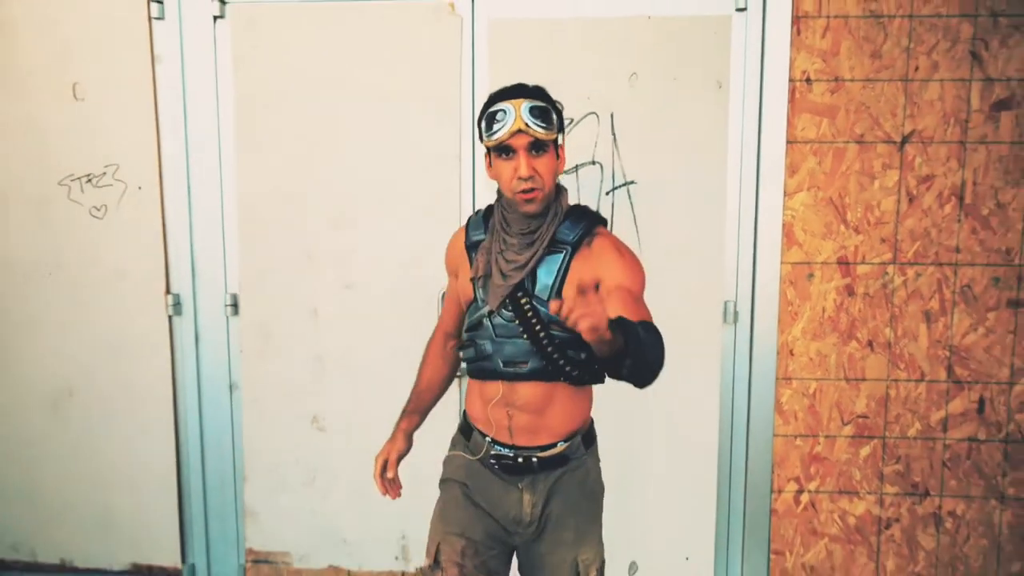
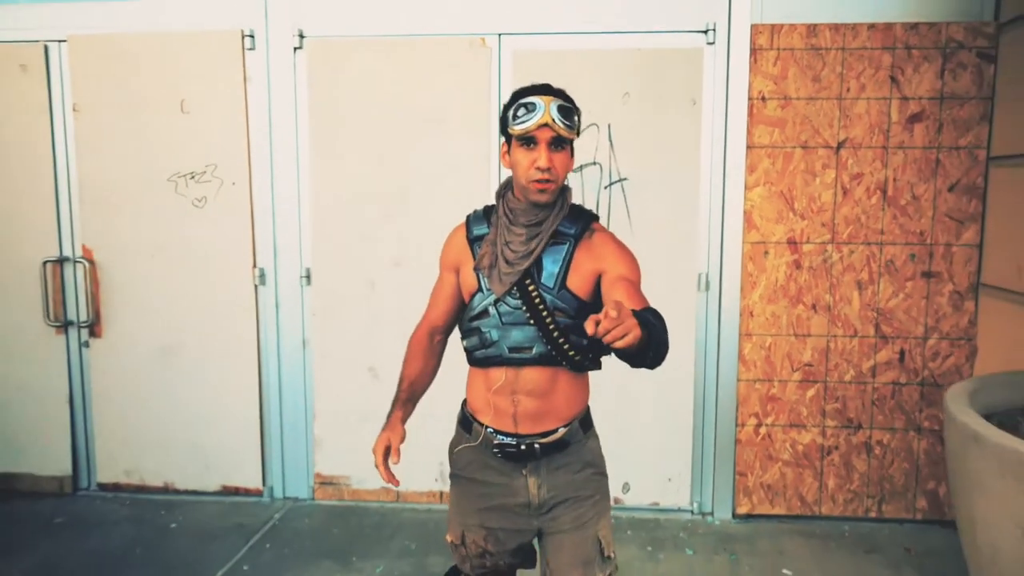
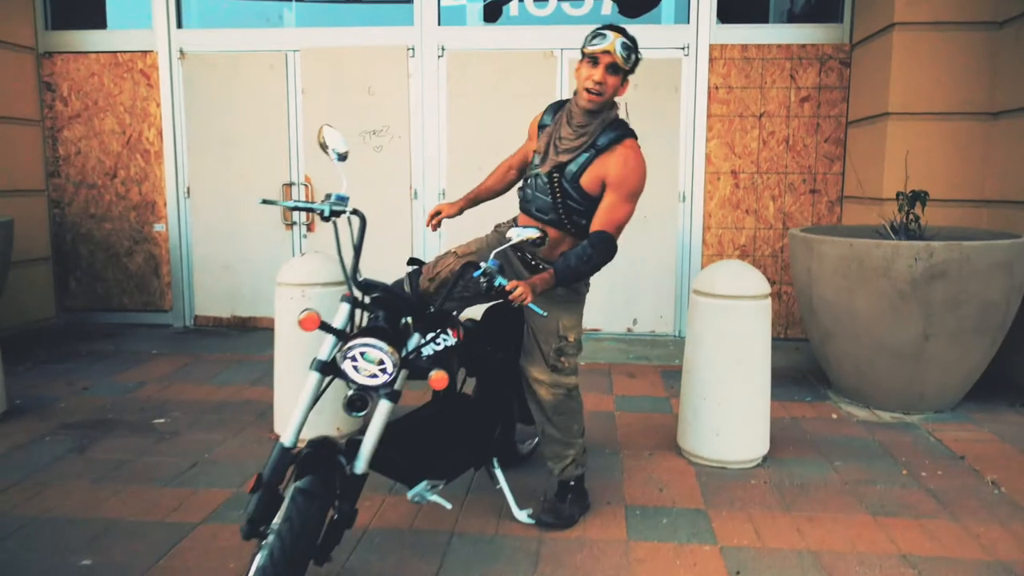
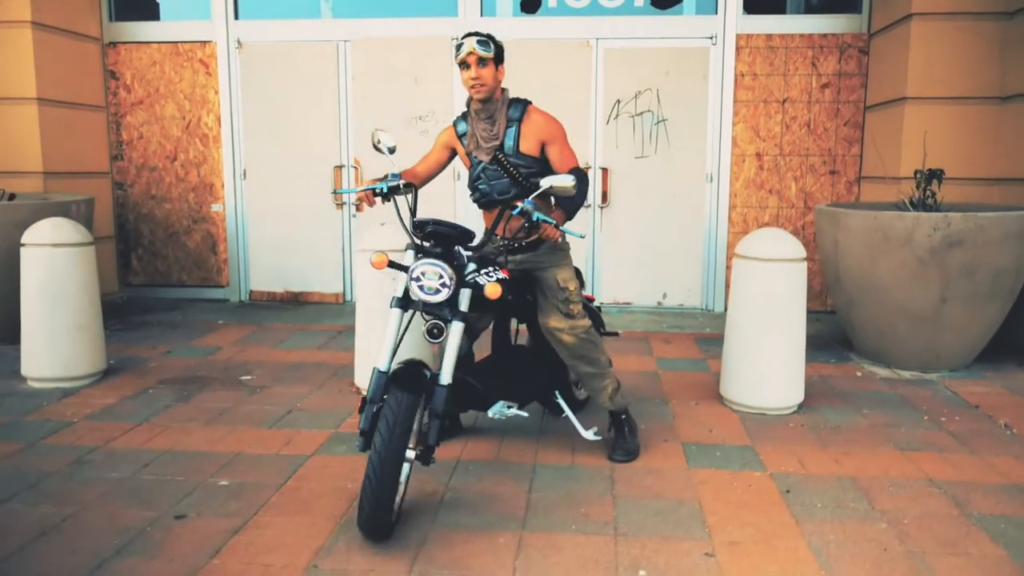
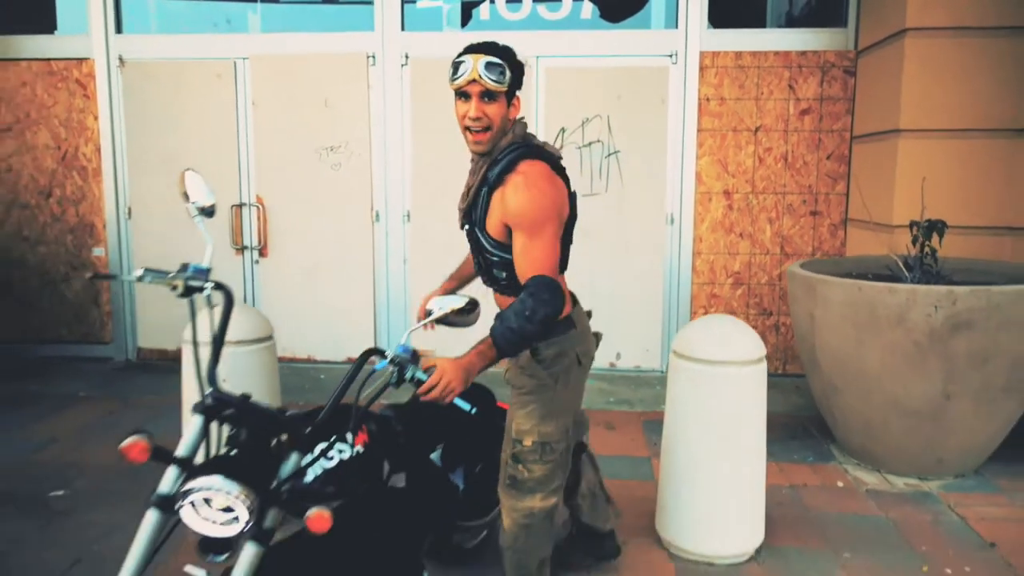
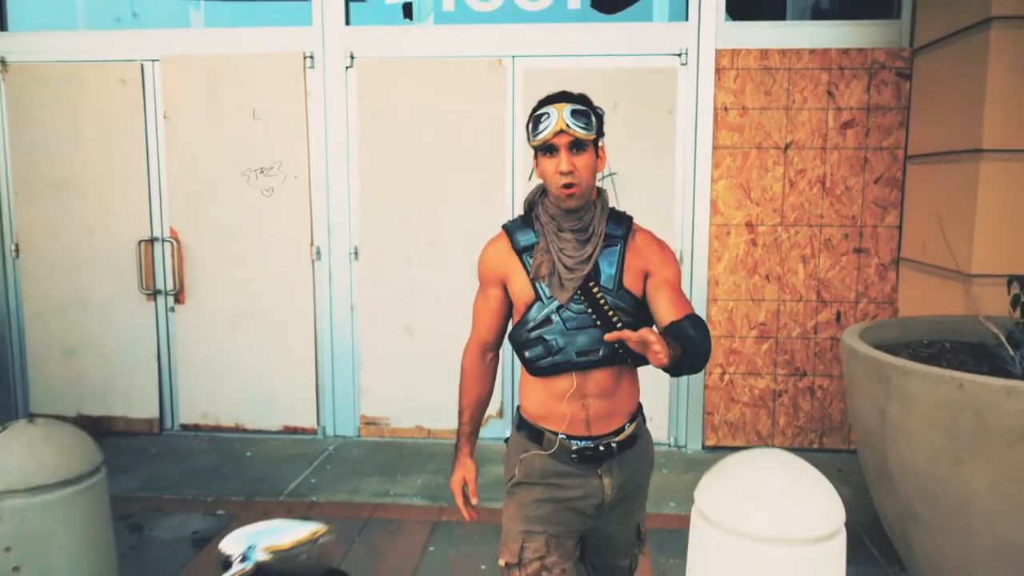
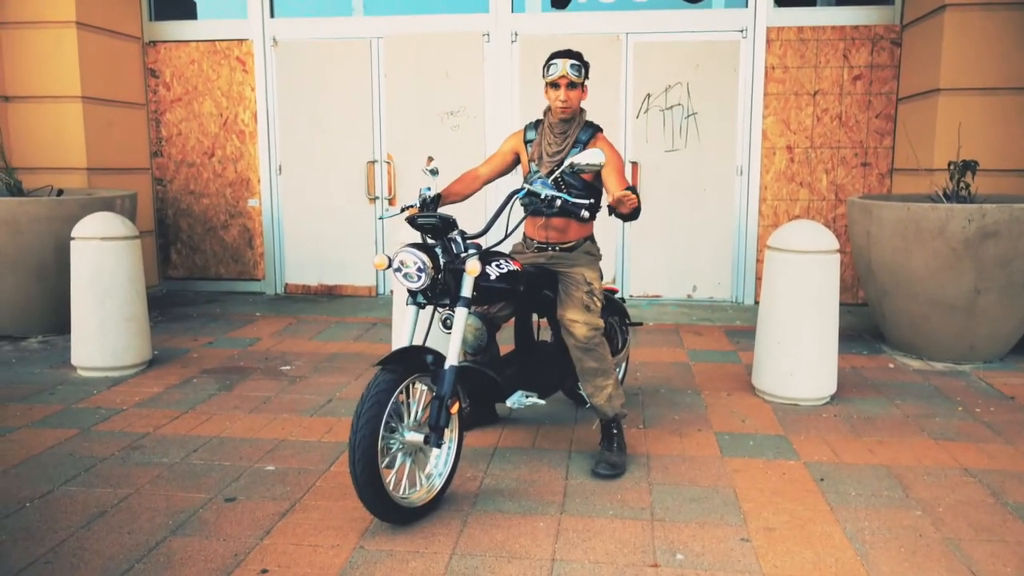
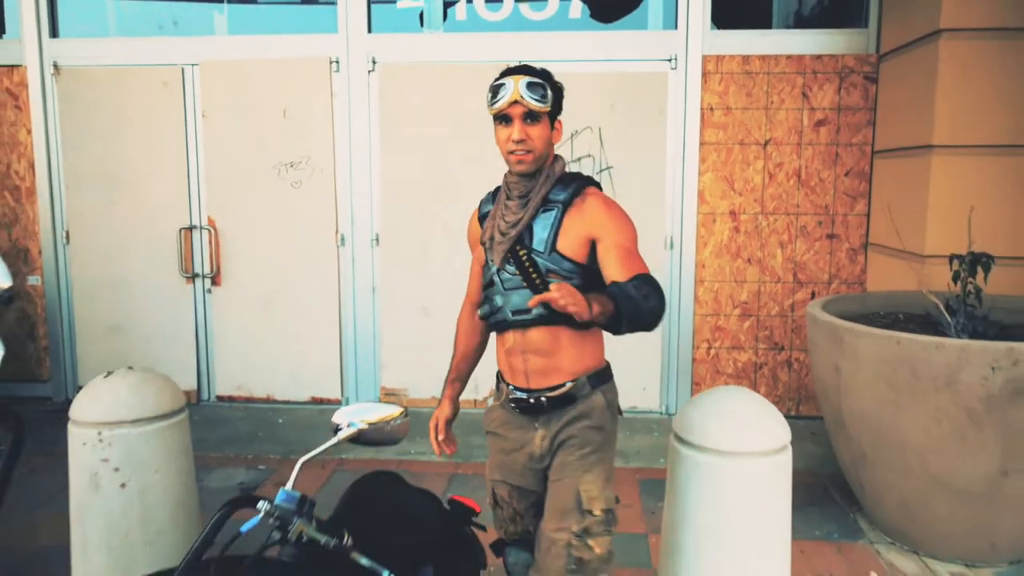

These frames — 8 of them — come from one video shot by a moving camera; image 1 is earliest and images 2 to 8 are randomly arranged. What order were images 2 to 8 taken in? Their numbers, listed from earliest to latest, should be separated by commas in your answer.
2, 6, 8, 5, 3, 4, 7
